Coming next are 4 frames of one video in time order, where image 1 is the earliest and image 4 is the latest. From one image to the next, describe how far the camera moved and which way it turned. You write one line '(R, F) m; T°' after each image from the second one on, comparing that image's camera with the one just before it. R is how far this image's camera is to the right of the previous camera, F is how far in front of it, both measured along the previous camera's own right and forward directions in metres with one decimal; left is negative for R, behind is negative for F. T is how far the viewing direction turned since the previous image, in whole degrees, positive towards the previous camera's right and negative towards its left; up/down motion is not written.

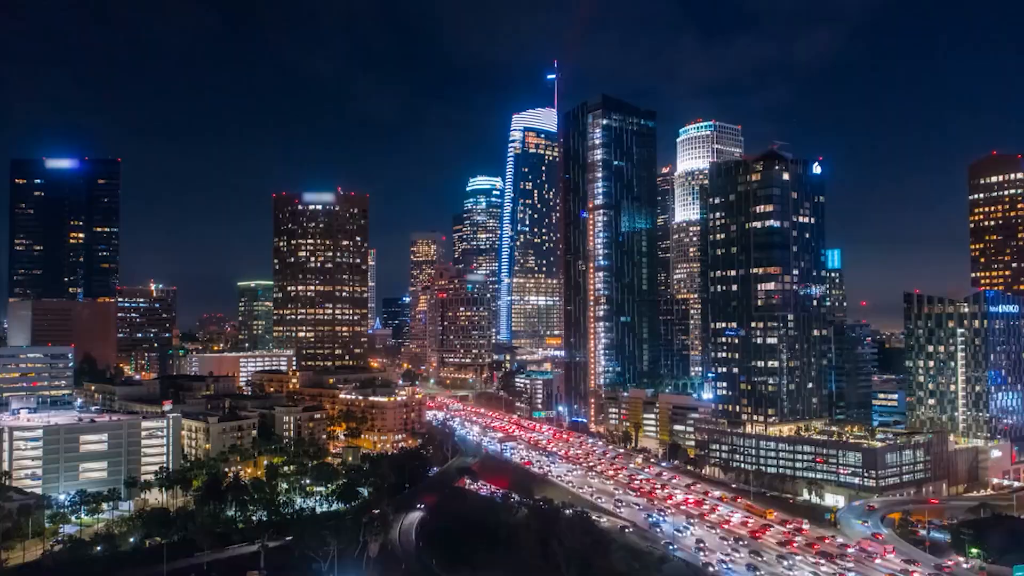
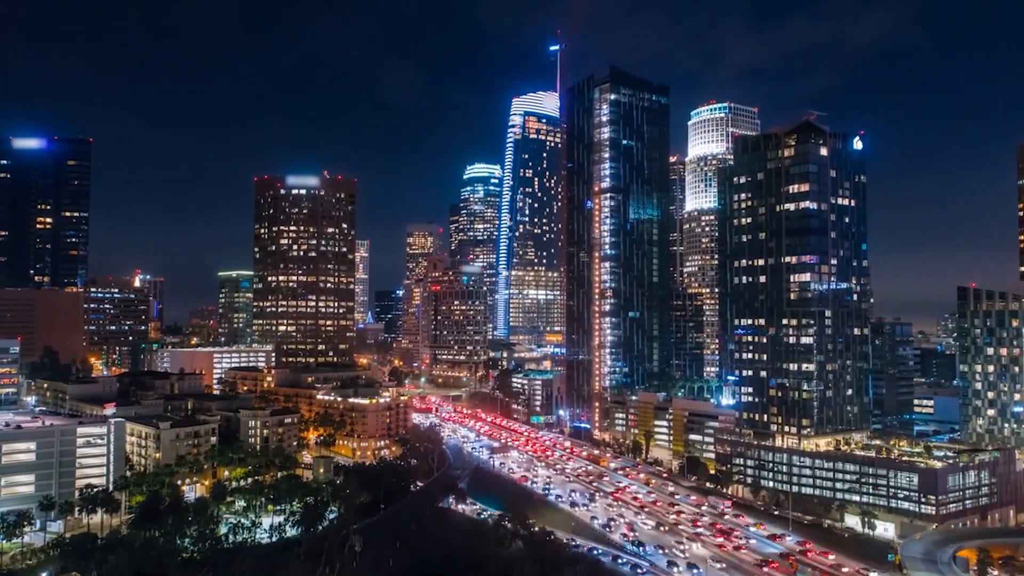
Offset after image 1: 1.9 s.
(+0.6, +16.8) m; 0°
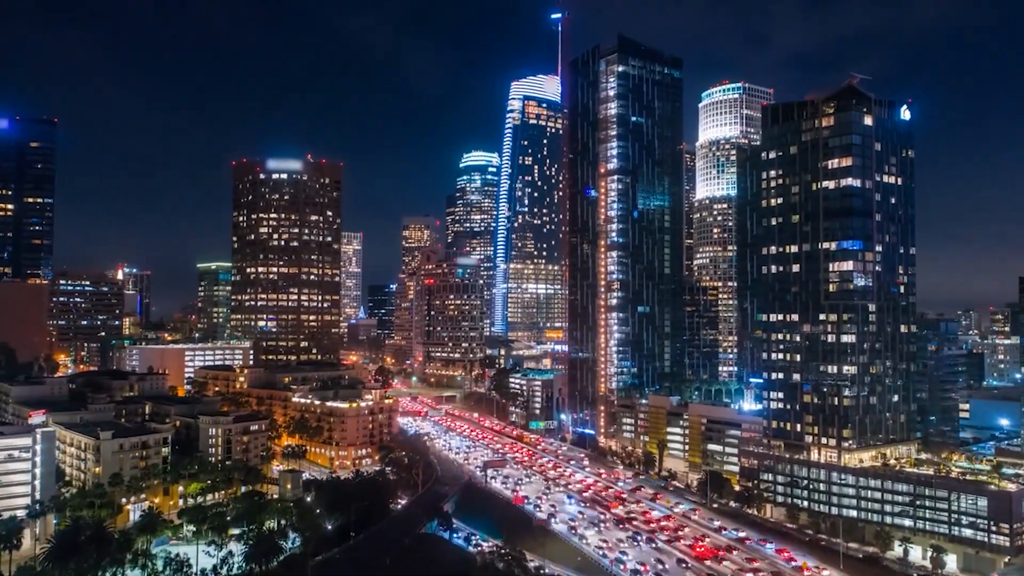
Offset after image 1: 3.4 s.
(+0.4, +15.2) m; 0°
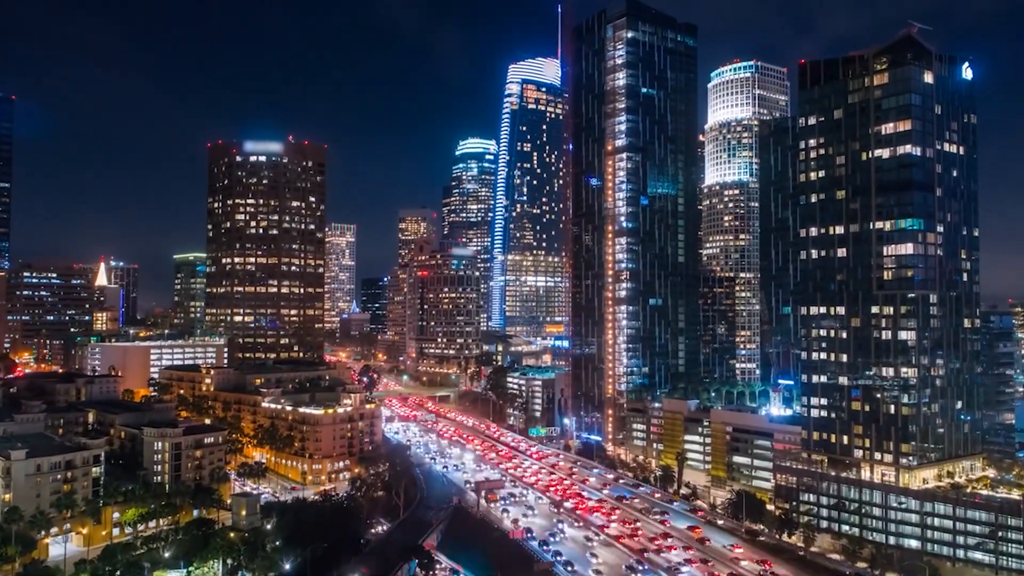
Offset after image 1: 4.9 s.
(+0.3, +15.3) m; 0°
